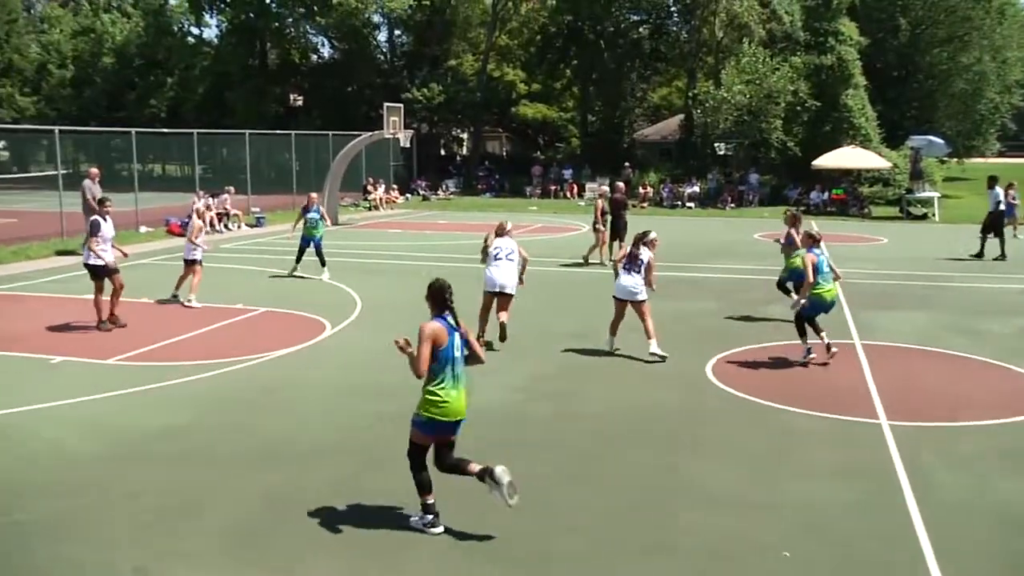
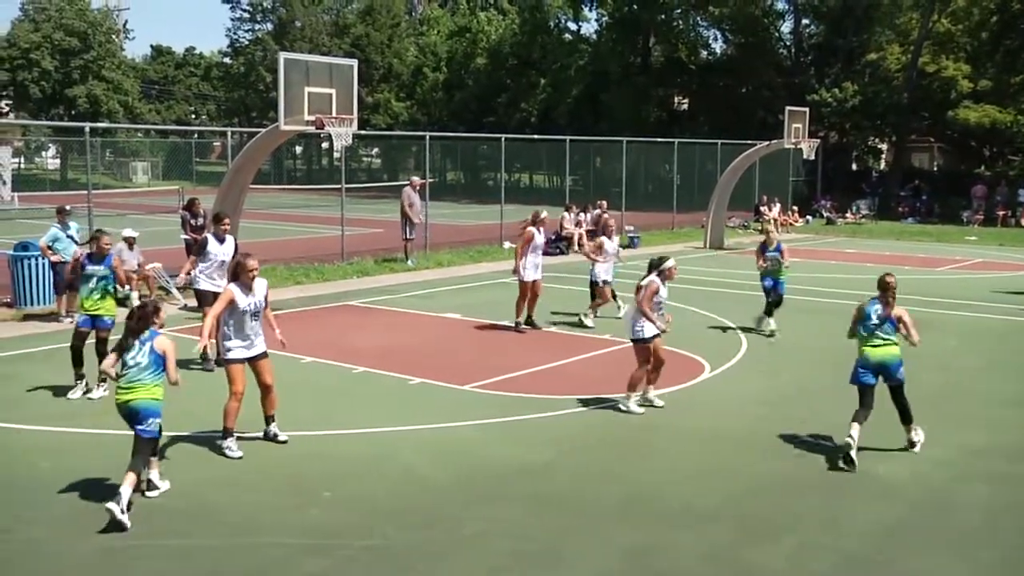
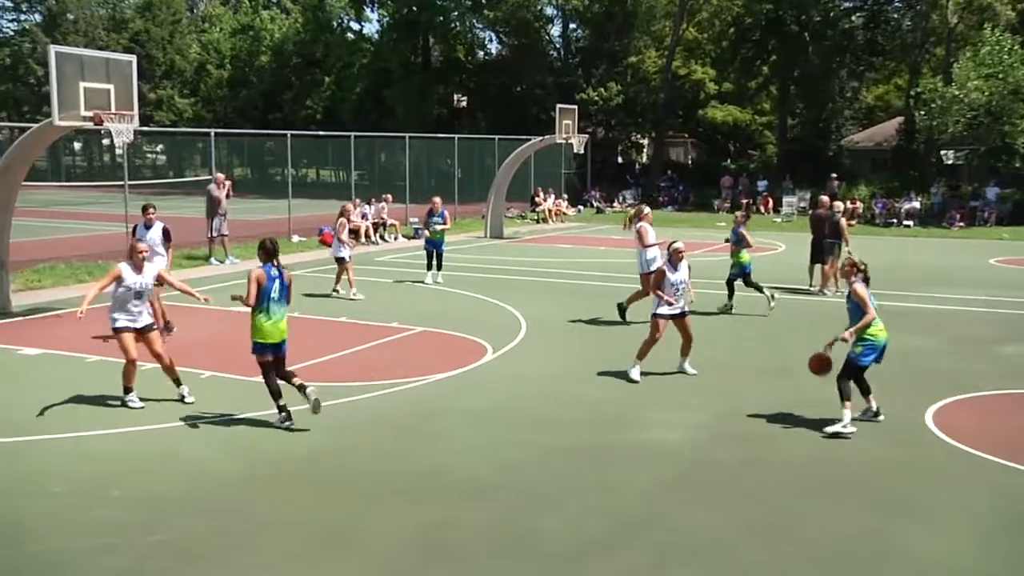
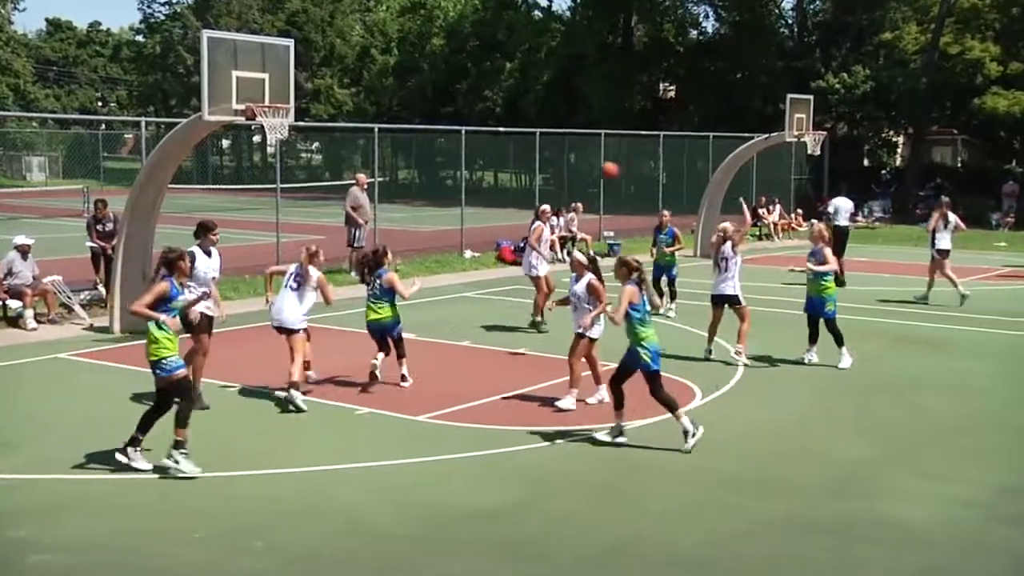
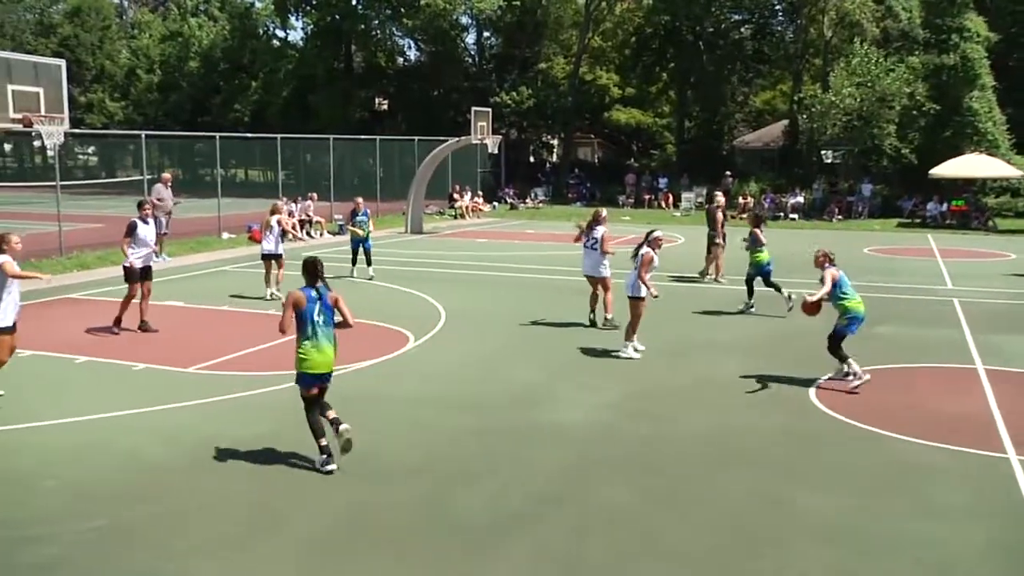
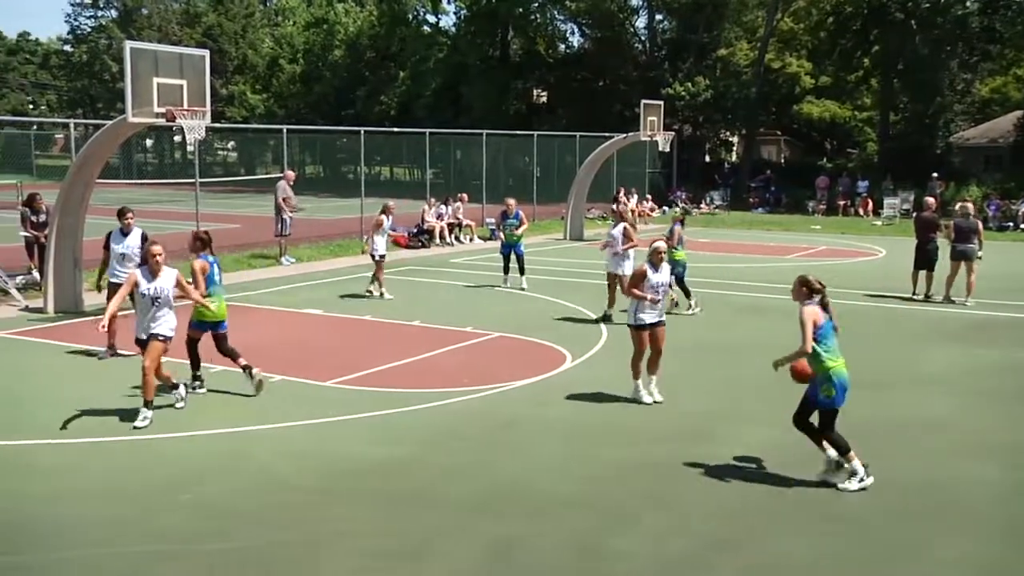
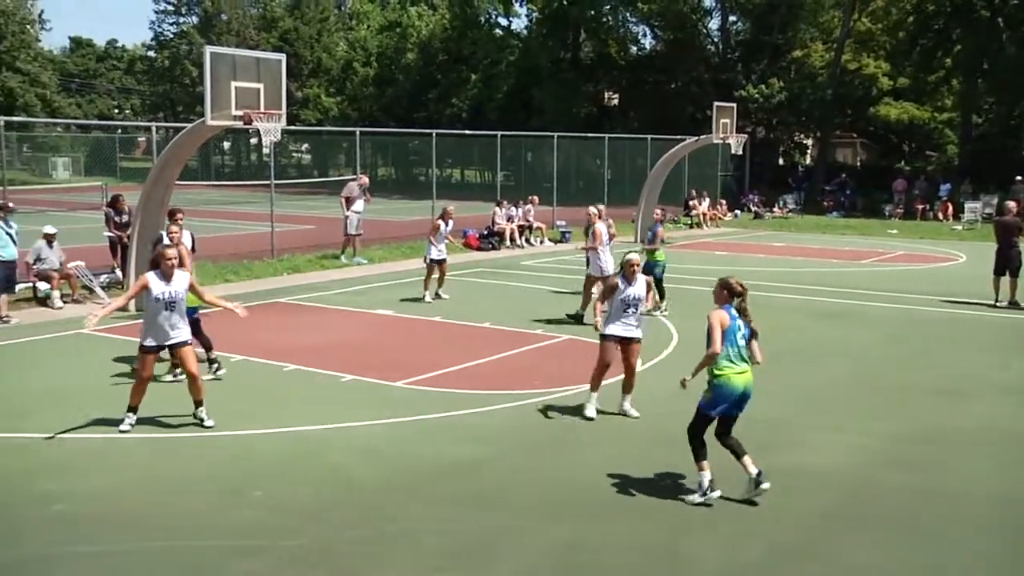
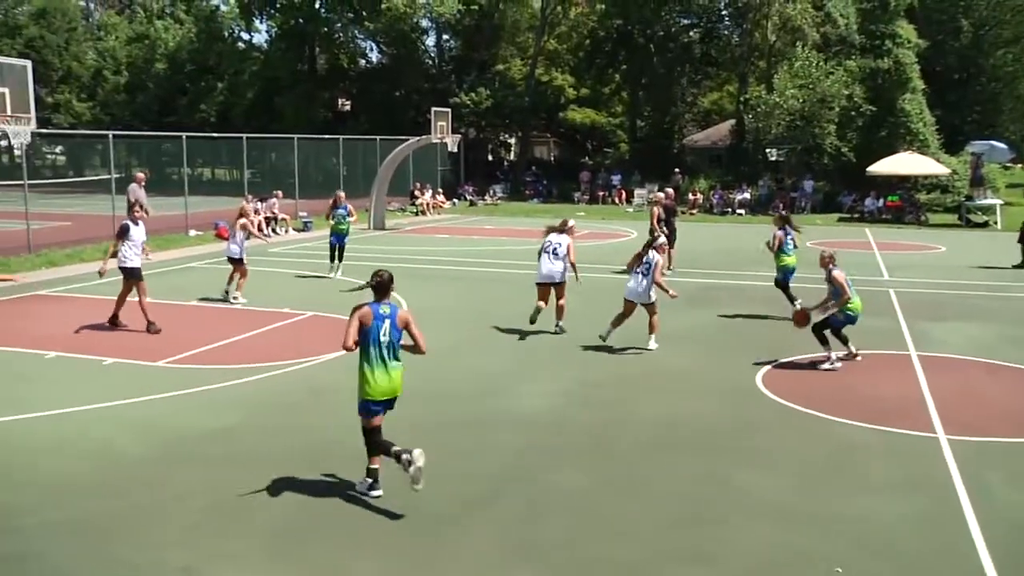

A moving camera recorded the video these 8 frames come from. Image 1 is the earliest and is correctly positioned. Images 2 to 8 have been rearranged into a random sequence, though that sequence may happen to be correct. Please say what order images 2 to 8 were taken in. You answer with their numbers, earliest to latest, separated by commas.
8, 5, 3, 6, 7, 2, 4
